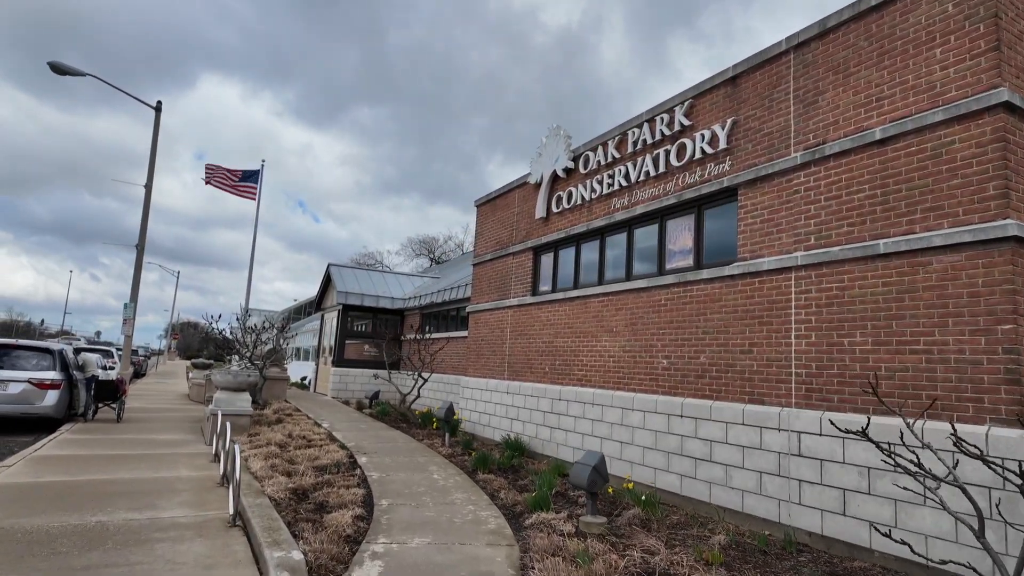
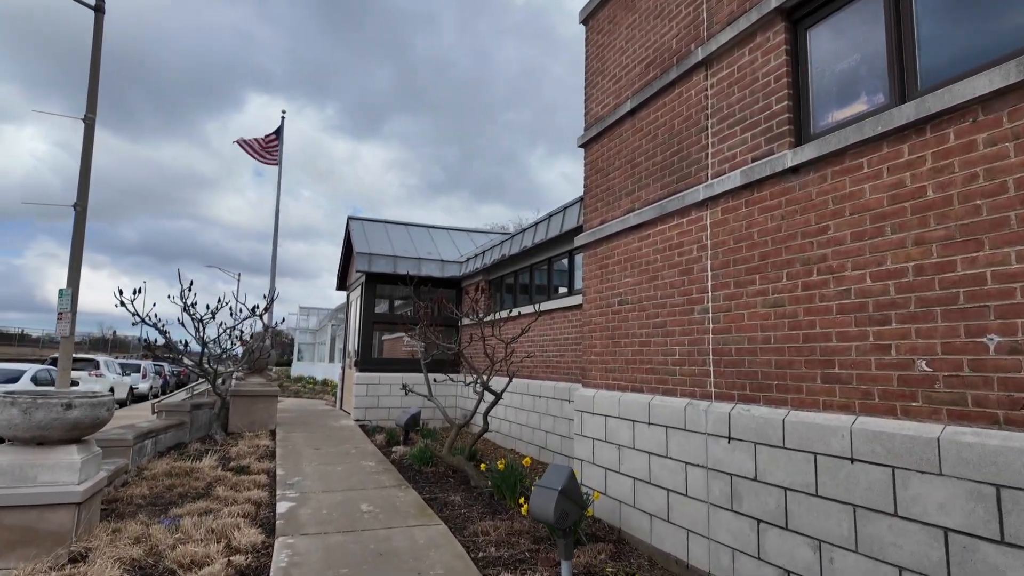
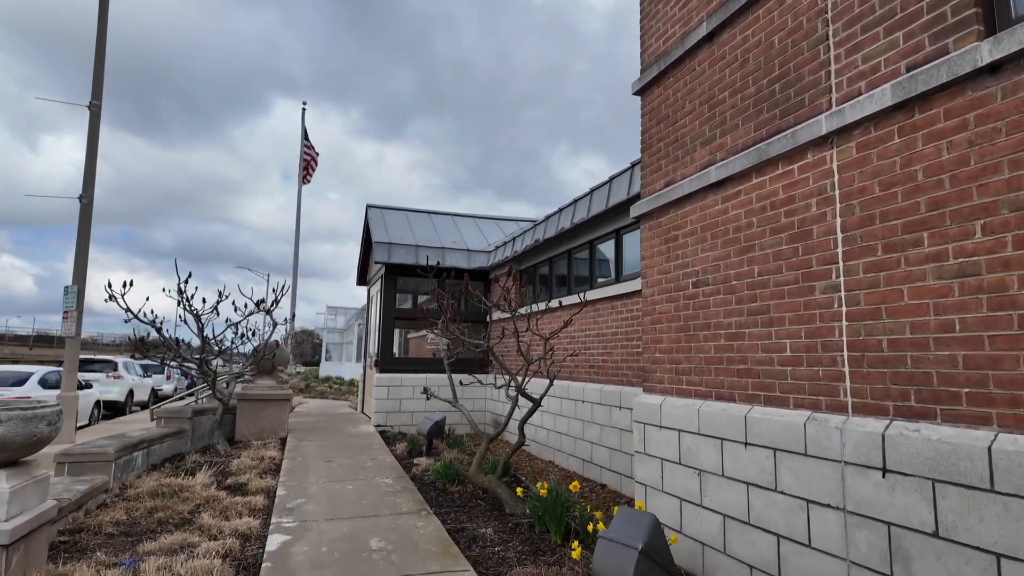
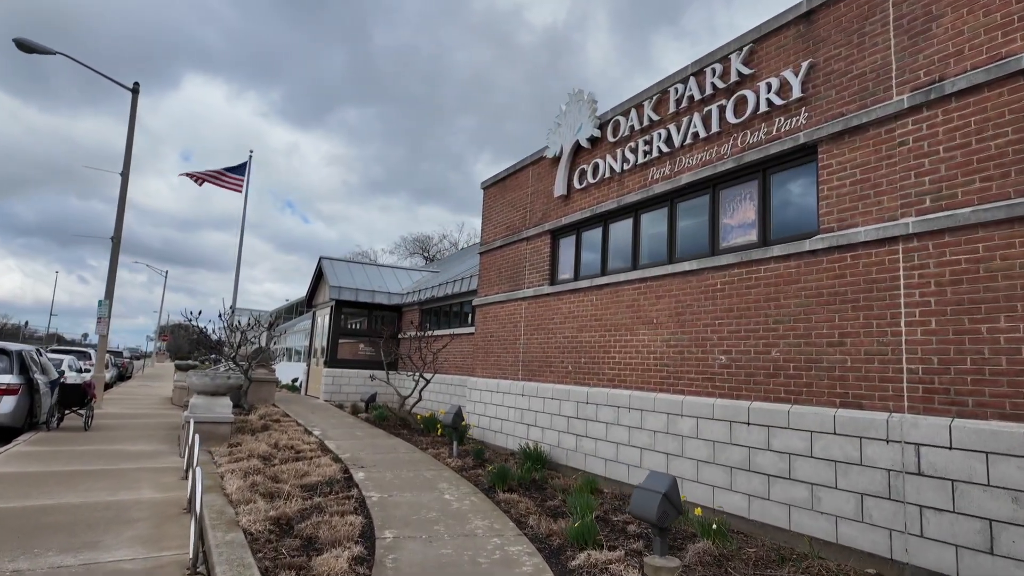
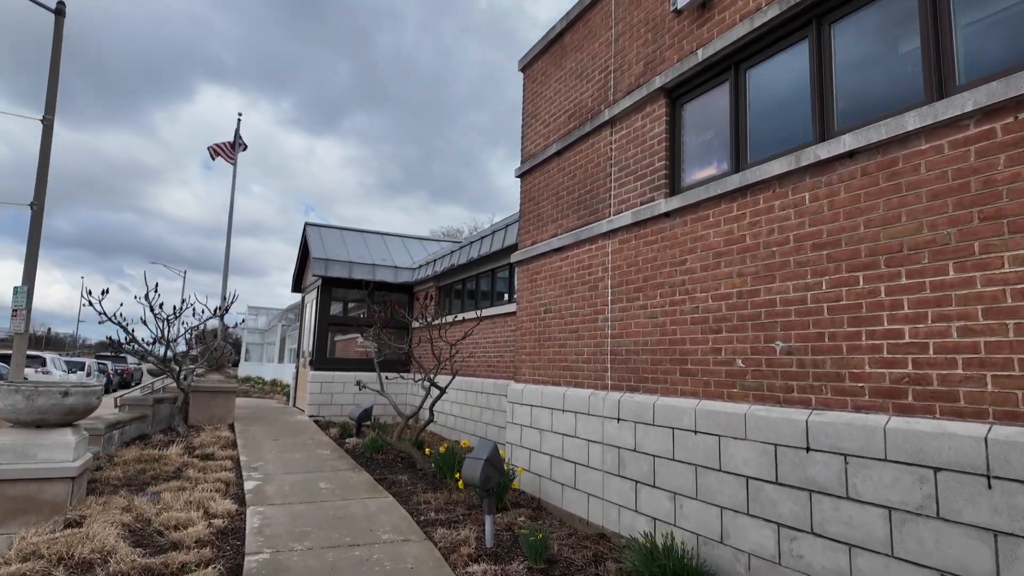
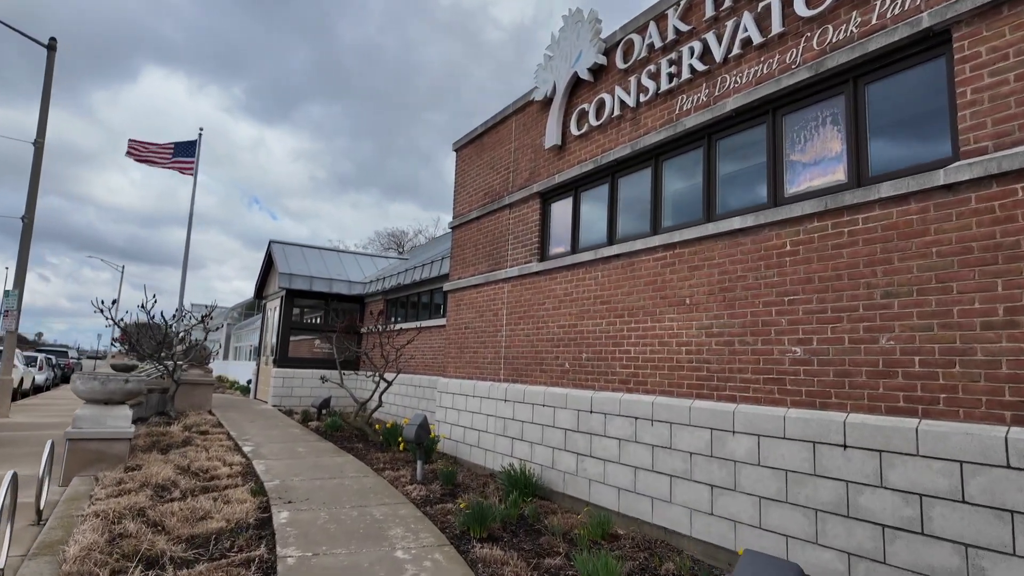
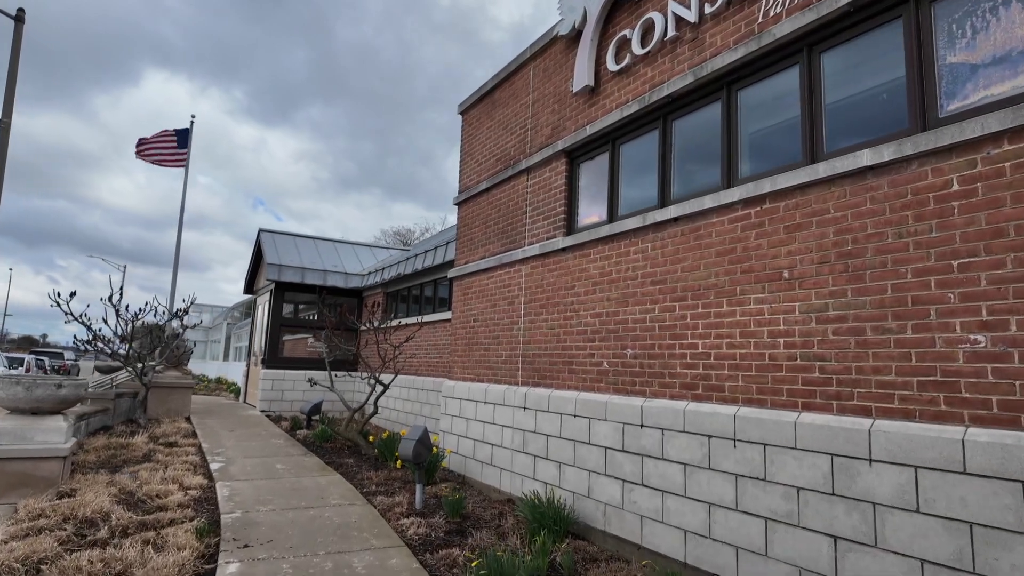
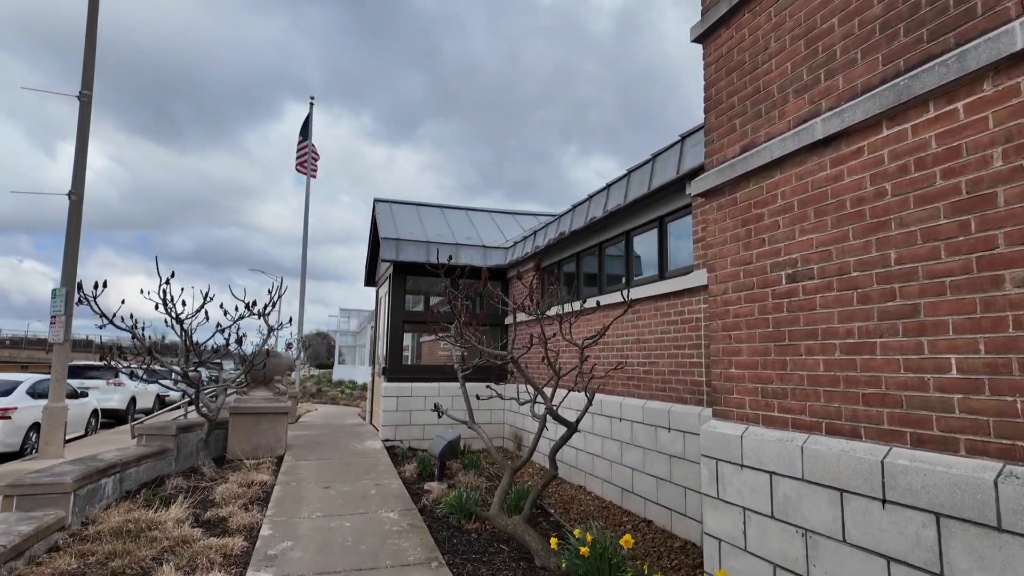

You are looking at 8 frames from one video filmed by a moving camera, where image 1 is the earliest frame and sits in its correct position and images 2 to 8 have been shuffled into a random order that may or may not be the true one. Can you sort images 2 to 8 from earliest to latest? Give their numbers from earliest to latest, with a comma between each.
4, 6, 7, 5, 2, 3, 8
